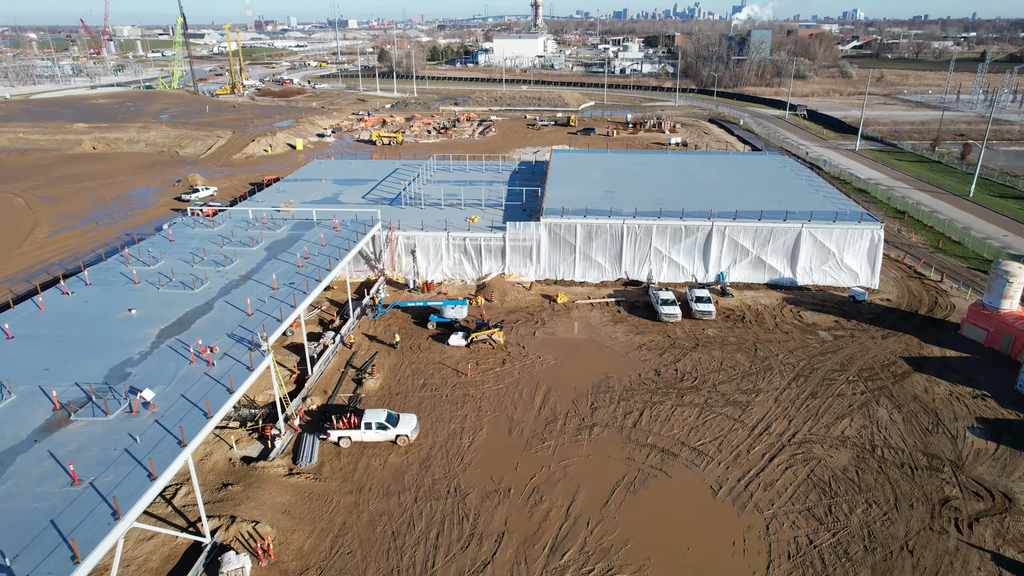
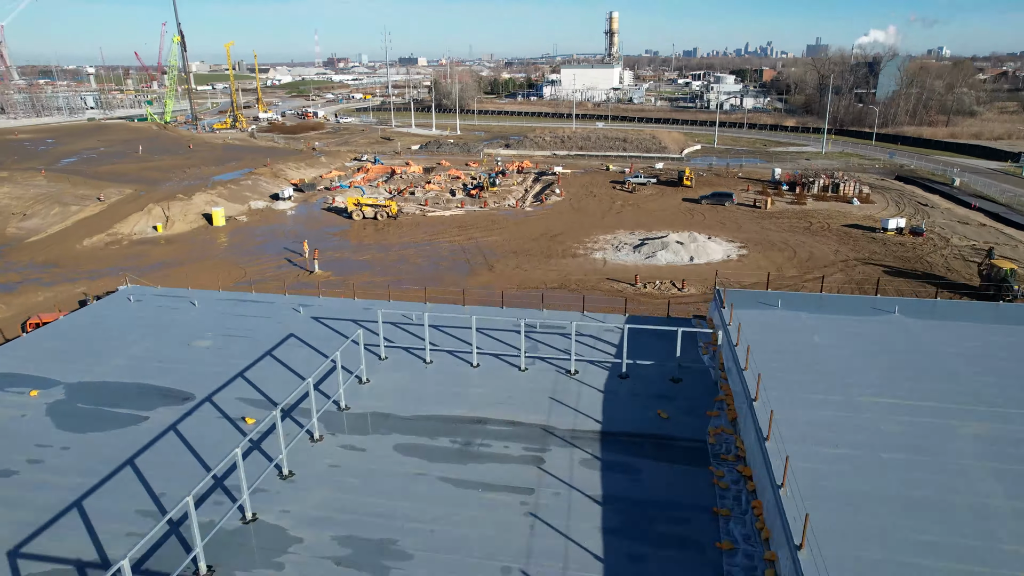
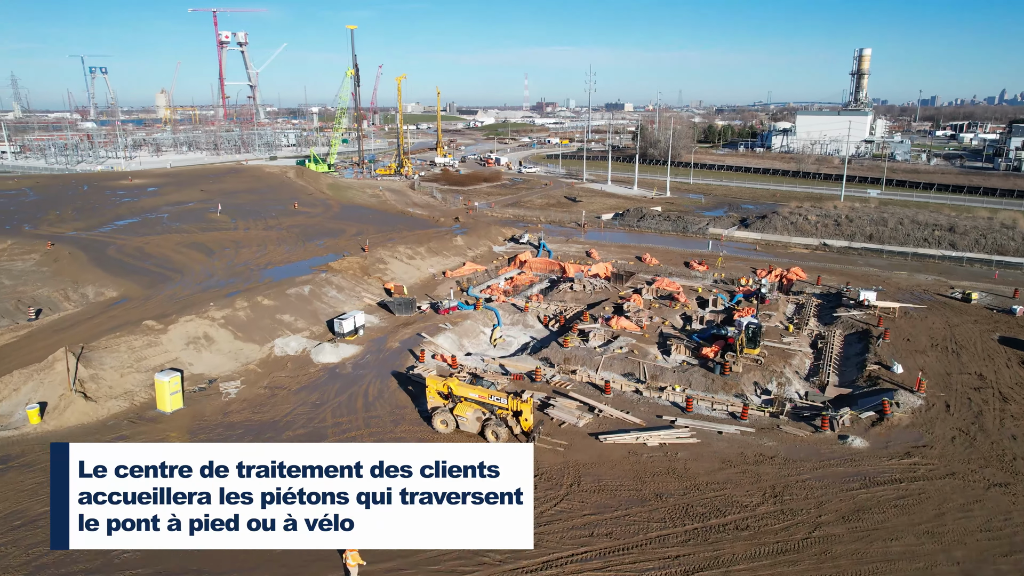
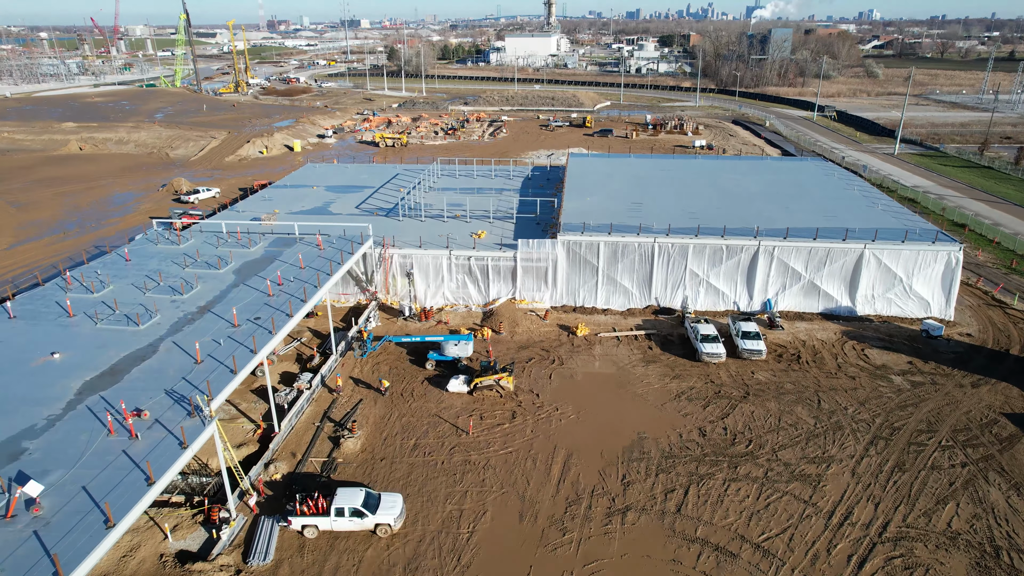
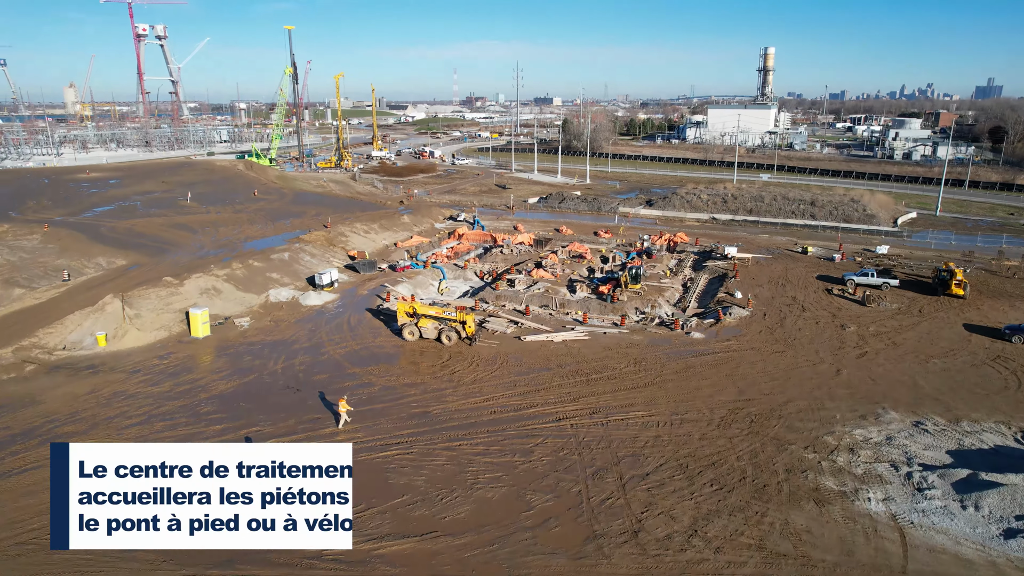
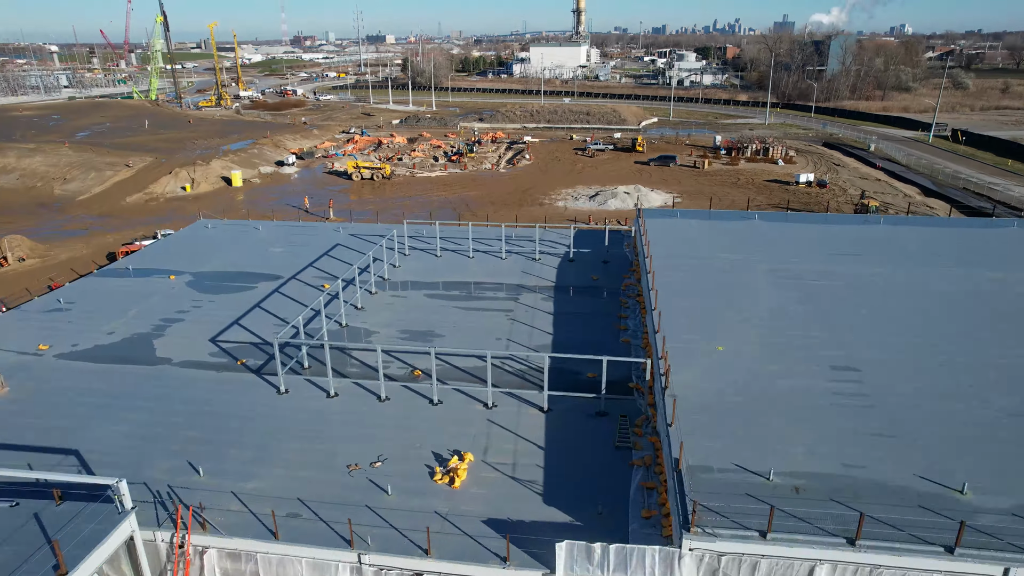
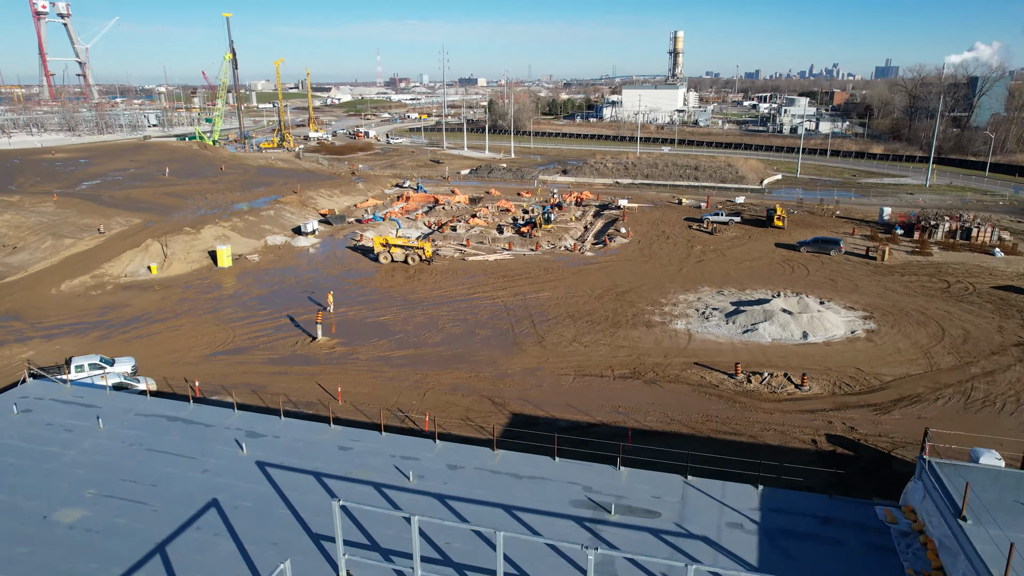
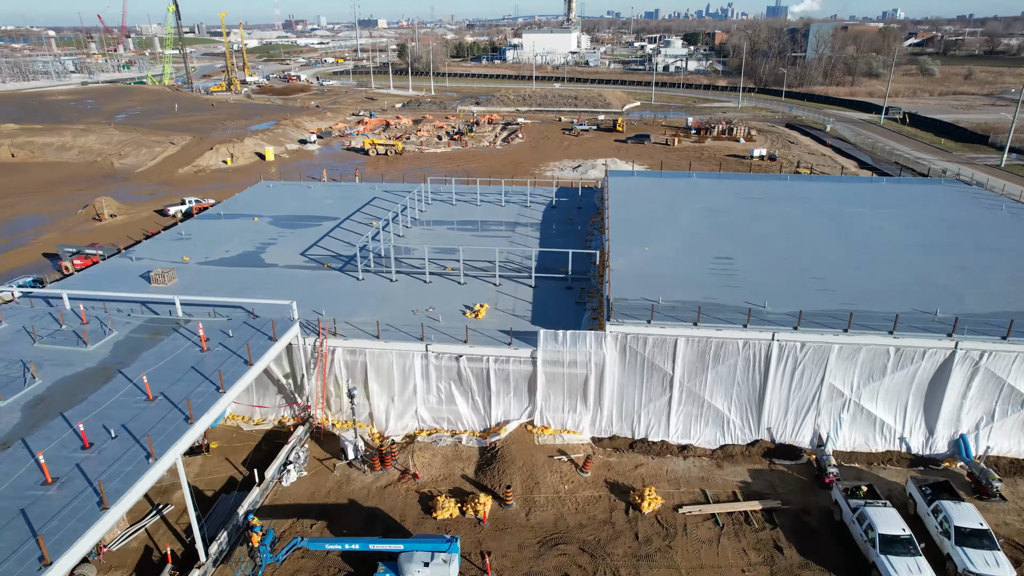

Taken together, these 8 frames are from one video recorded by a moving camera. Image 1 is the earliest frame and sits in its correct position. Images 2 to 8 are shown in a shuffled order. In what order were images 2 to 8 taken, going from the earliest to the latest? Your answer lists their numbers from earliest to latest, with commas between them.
4, 8, 6, 2, 7, 5, 3
